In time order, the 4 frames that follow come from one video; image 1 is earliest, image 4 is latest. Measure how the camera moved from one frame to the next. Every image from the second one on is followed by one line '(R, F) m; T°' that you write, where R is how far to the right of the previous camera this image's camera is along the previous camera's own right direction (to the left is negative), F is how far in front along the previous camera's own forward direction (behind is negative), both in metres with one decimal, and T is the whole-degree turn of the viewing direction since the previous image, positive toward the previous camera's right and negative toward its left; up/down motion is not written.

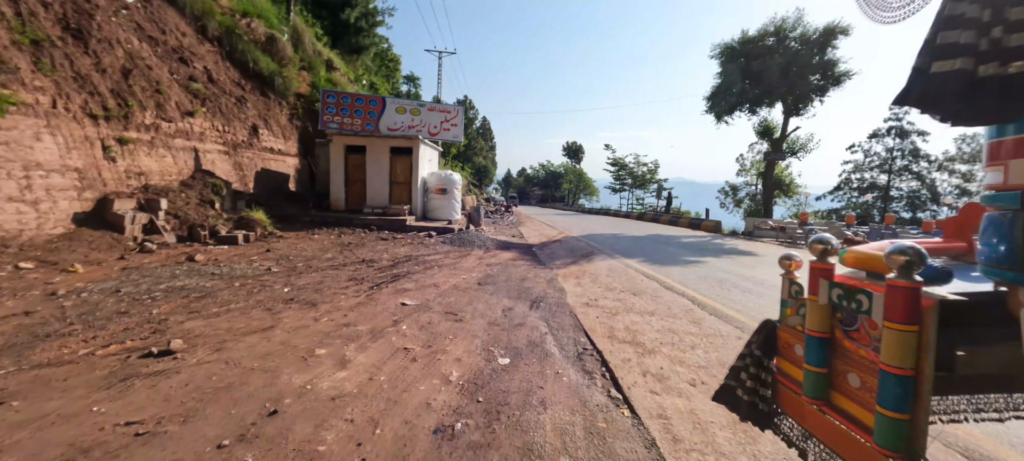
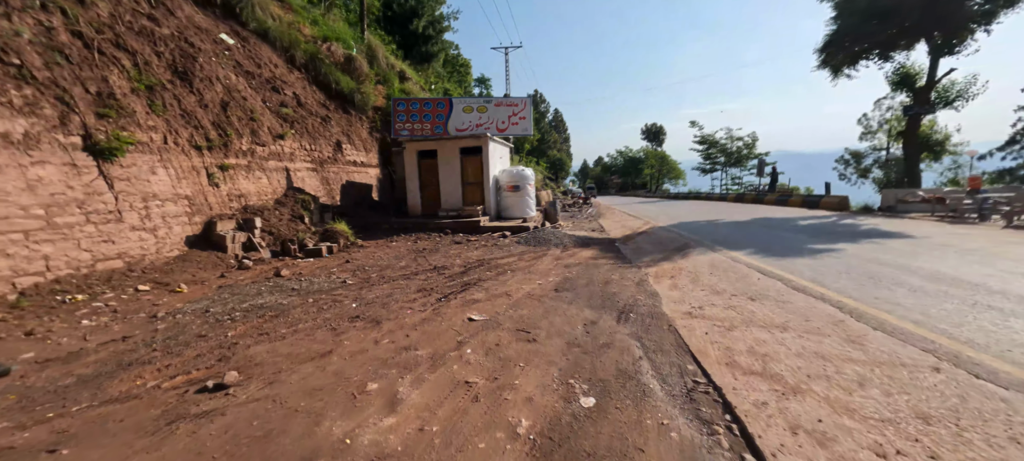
(0.0, +0.7) m; -12°
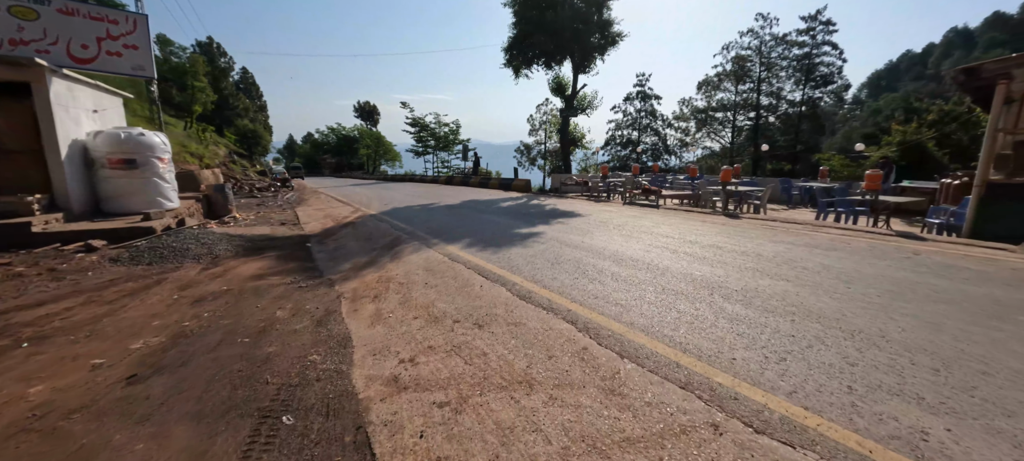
(+1.1, +1.8) m; +40°
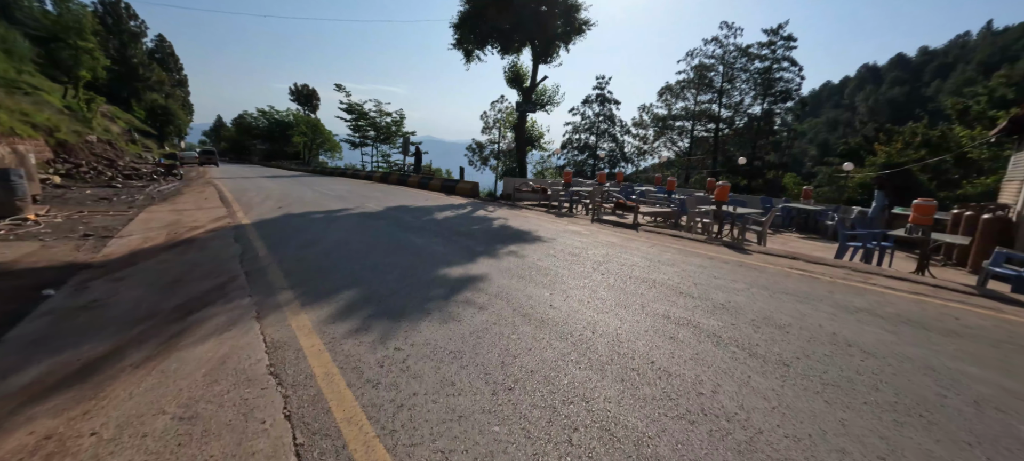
(+0.3, +2.6) m; +8°
